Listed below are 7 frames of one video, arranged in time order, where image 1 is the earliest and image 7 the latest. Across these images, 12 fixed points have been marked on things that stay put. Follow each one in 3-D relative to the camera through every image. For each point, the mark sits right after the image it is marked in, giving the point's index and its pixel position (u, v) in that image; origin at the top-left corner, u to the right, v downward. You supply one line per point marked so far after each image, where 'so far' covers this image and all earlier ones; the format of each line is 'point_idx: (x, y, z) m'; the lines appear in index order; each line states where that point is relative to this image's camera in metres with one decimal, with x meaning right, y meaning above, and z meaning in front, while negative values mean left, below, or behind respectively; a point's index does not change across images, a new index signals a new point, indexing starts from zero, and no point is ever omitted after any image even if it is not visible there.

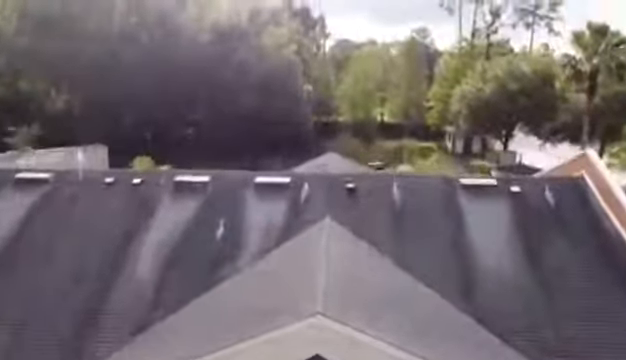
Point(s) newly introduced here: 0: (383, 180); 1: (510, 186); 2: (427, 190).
0: (+1.9, 0.0, +13.2) m
1: (+5.1, -0.2, +13.1) m
2: (+2.9, -0.3, +12.9) m
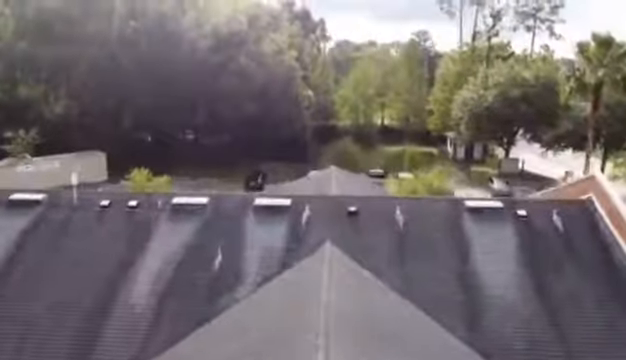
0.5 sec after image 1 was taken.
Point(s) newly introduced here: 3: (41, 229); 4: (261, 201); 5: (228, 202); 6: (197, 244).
0: (+1.9, -0.6, +12.9) m
1: (+5.2, -0.7, +12.7) m
2: (+3.0, -0.8, +12.6) m
3: (-6.8, -1.2, +12.5) m
4: (-1.3, -0.5, +13.0) m
5: (-2.2, -0.6, +13.1) m
6: (-2.8, -1.5, +12.0) m
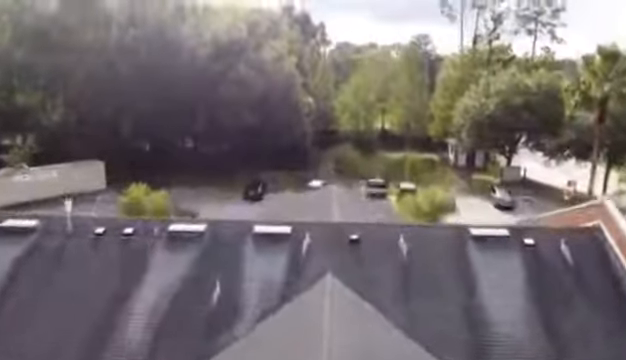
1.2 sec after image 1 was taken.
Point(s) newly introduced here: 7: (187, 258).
0: (+1.9, -1.2, +12.5) m
1: (+5.2, -1.4, +12.4) m
2: (+3.0, -1.5, +12.2) m
3: (-6.7, -1.9, +12.2) m
4: (-1.3, -1.2, +12.6) m
5: (-2.2, -1.2, +12.7) m
6: (-2.7, -2.2, +11.7) m
7: (-3.0, -1.9, +12.1) m
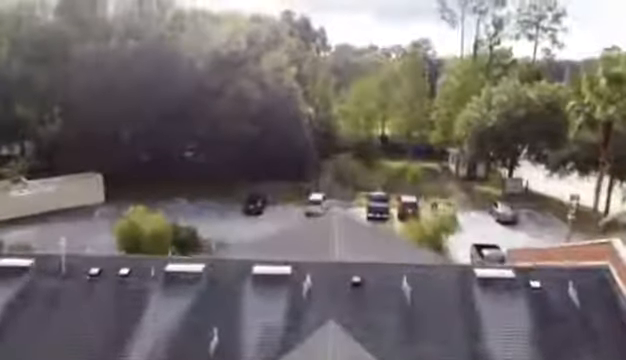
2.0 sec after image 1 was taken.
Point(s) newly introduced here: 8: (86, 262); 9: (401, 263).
0: (+1.9, -2.2, +12.2) m
1: (+5.2, -2.4, +12.0) m
2: (+3.0, -2.5, +11.9) m
3: (-6.7, -2.8, +11.8) m
4: (-1.3, -2.2, +12.3) m
5: (-2.1, -2.2, +12.4) m
6: (-2.7, -3.2, +11.4) m
7: (-3.0, -2.8, +11.7) m
8: (-5.6, -2.1, +12.7) m
9: (+2.2, -2.1, +12.5) m
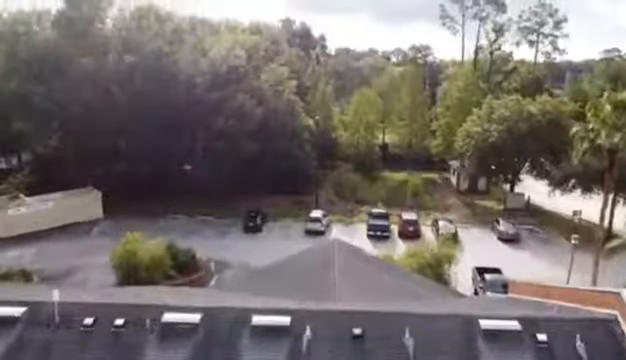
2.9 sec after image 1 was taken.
0: (+1.9, -3.3, +11.8) m
1: (+5.2, -3.5, +11.7) m
2: (+3.0, -3.6, +11.6) m
3: (-6.7, -4.0, +11.5) m
4: (-1.3, -3.3, +12.0) m
5: (-2.2, -3.3, +12.0) m
6: (-2.7, -4.3, +11.0) m
7: (-3.0, -4.0, +11.4) m
8: (-5.6, -3.2, +12.3) m
9: (+2.1, -3.2, +12.2) m
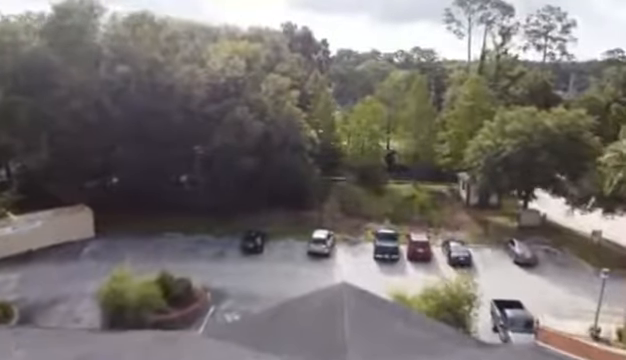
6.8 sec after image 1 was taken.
0: (+2.1, -4.5, +9.8) m
1: (+5.4, -4.7, +9.7) m
2: (+3.2, -4.8, +9.5) m
3: (-6.5, -5.2, +9.5) m
4: (-1.1, -4.5, +10.0) m
5: (-2.0, -4.5, +10.0) m
6: (-2.5, -5.5, +9.0) m
7: (-2.8, -5.2, +9.4) m
8: (-5.5, -4.4, +10.3) m
9: (+2.3, -4.4, +10.2) m
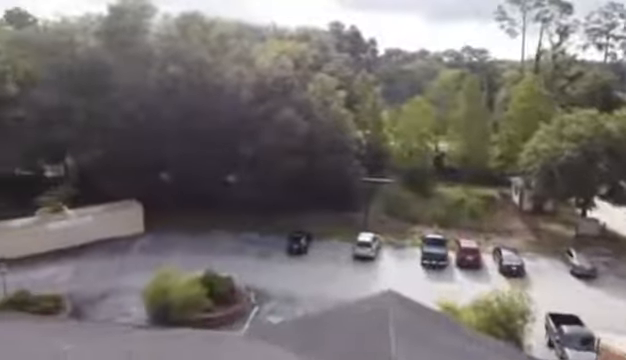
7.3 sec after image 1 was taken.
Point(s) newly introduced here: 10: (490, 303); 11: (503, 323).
0: (+3.0, -4.7, +9.2) m
1: (+6.2, -4.9, +8.7) m
2: (+4.0, -5.0, +8.8) m
3: (-5.7, -5.2, +9.6) m
4: (-0.3, -4.6, +9.6) m
5: (-1.1, -4.6, +9.7) m
6: (-1.8, -5.6, +8.8) m
7: (-2.0, -5.2, +9.2) m
8: (-4.5, -4.4, +10.3) m
9: (+3.2, -4.6, +9.5) m
10: (+6.9, -4.8, +19.7) m
11: (+7.3, -5.4, +19.5) m
